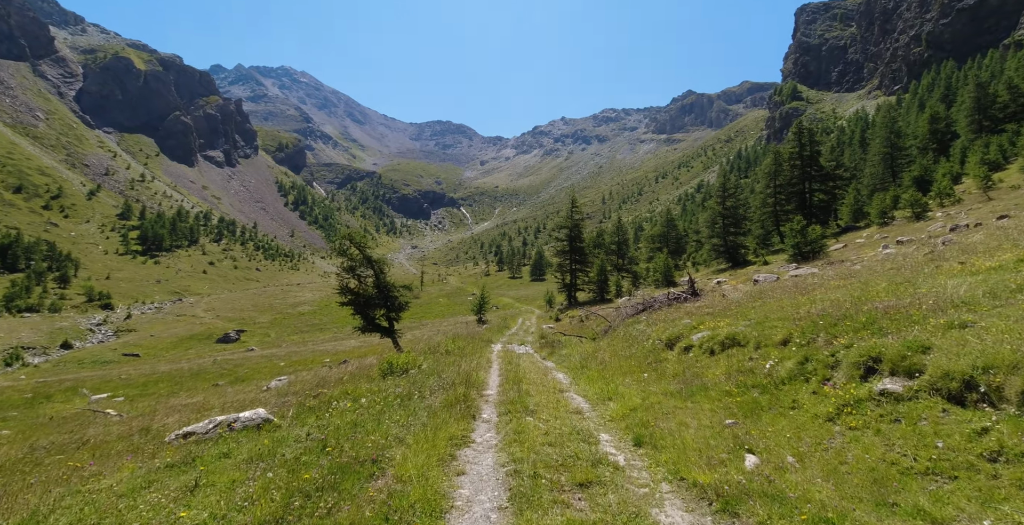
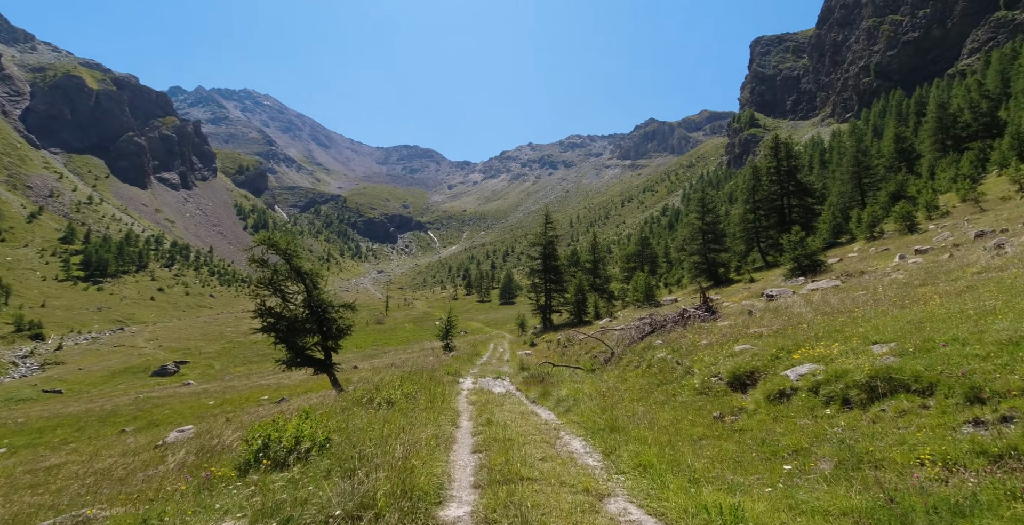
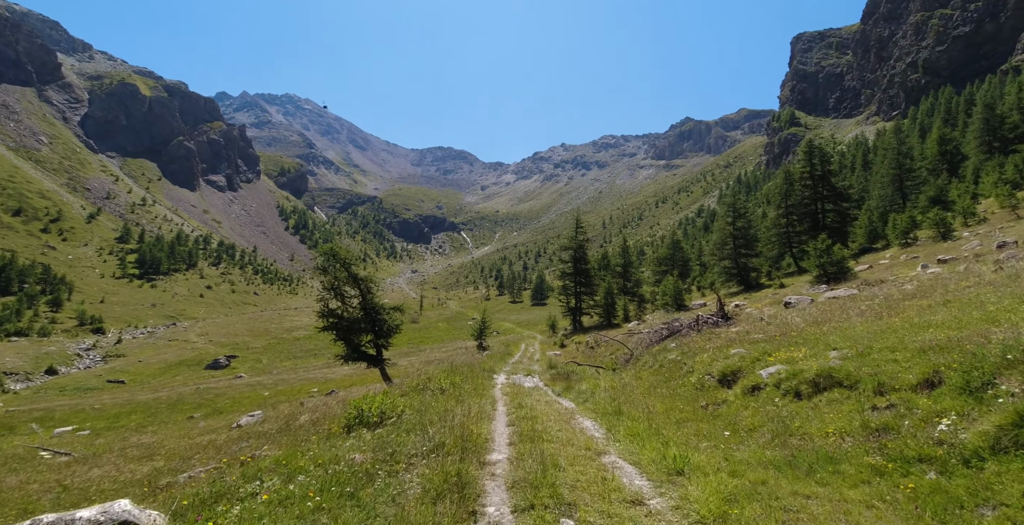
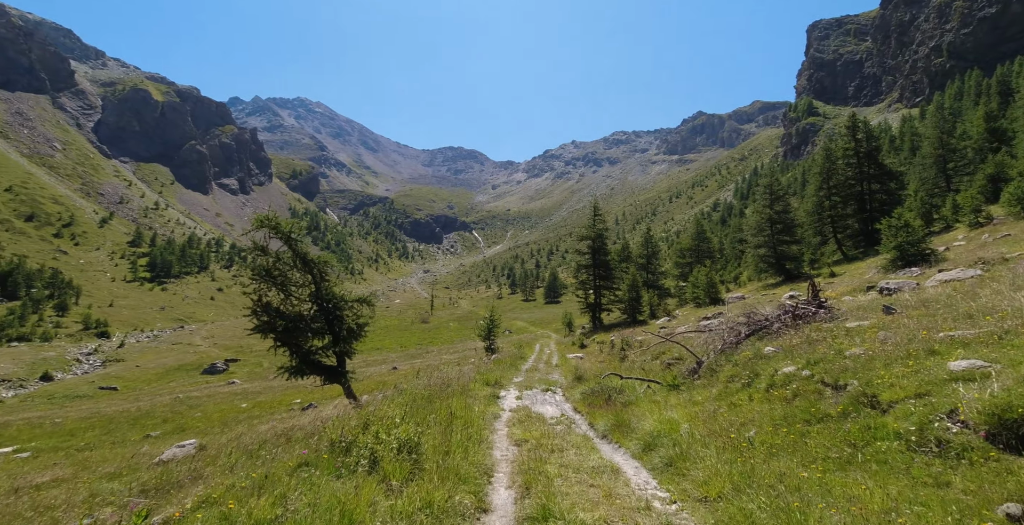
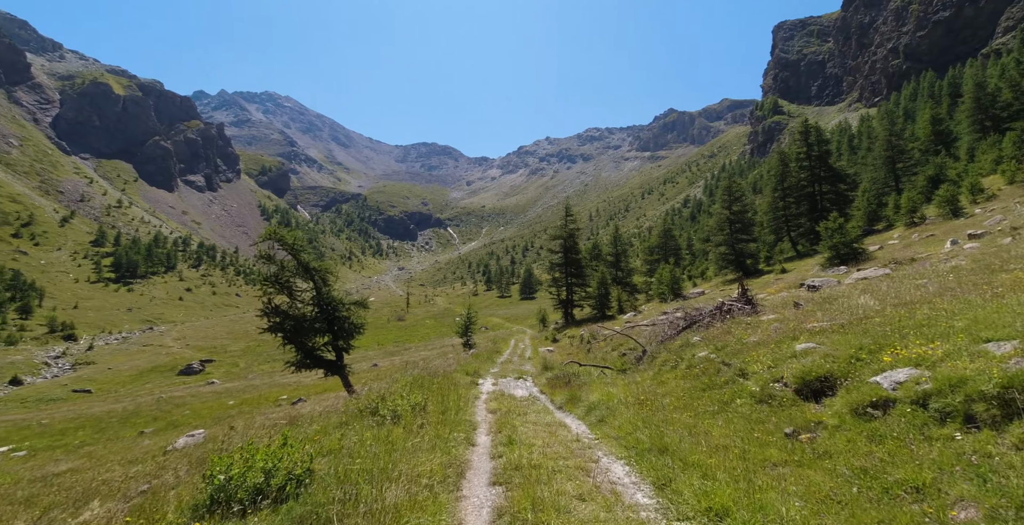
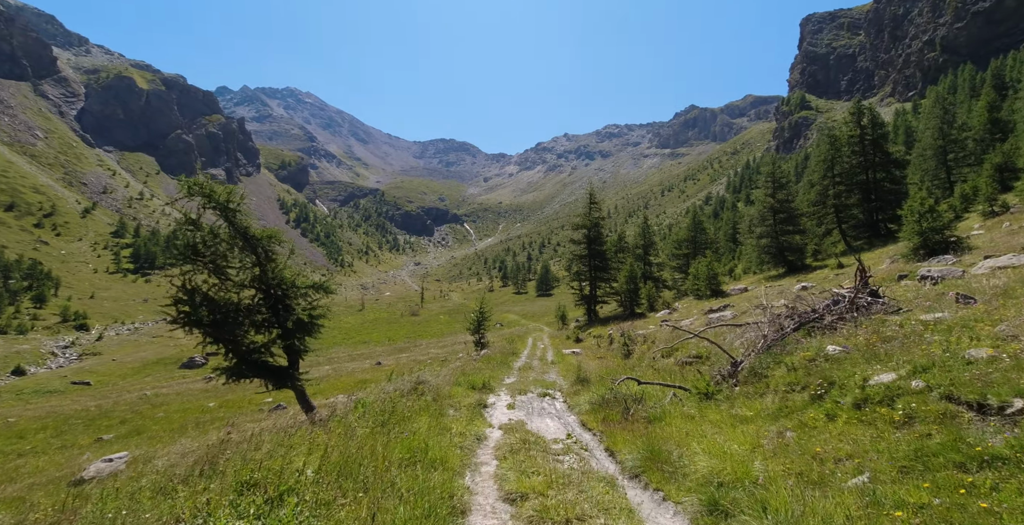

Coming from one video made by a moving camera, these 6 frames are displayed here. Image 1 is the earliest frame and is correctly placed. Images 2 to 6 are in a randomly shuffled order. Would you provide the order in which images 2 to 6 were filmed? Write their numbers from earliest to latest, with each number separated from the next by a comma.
3, 2, 5, 4, 6
